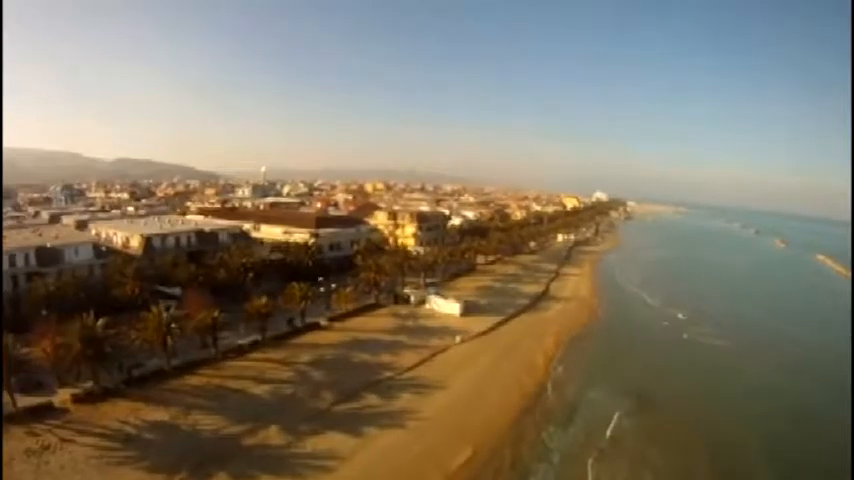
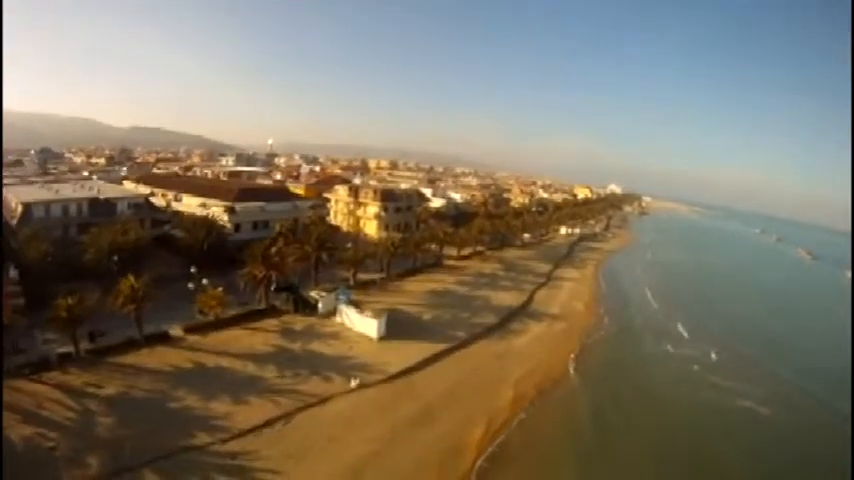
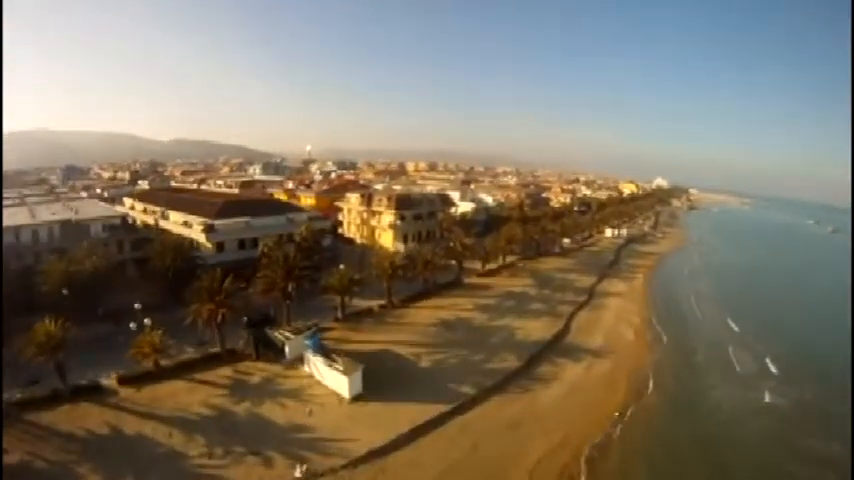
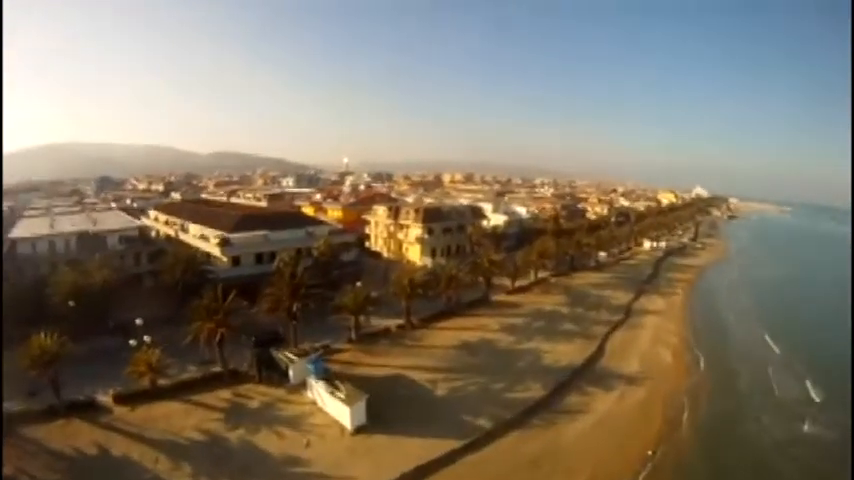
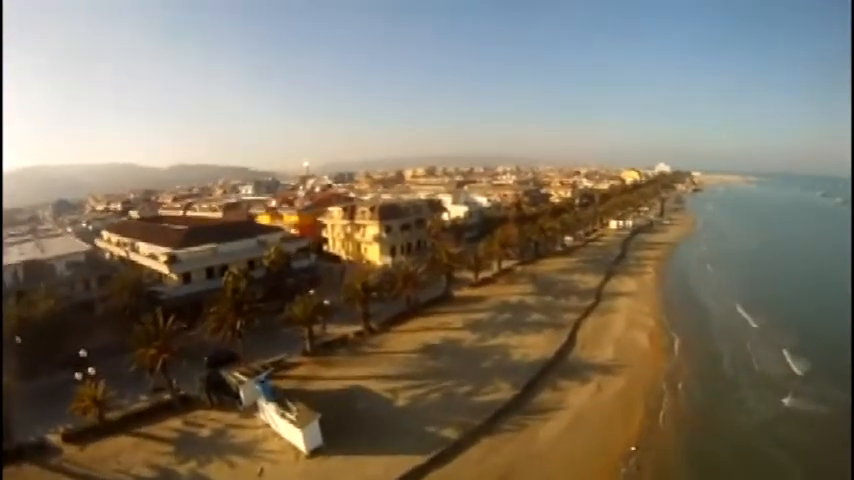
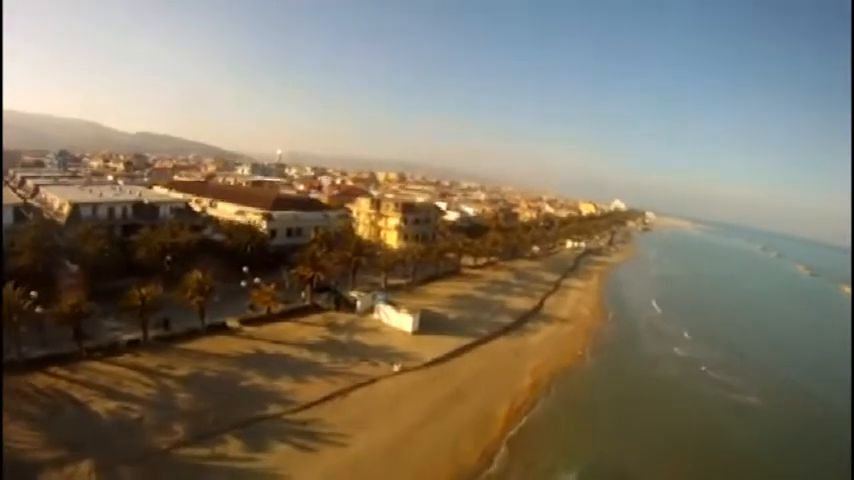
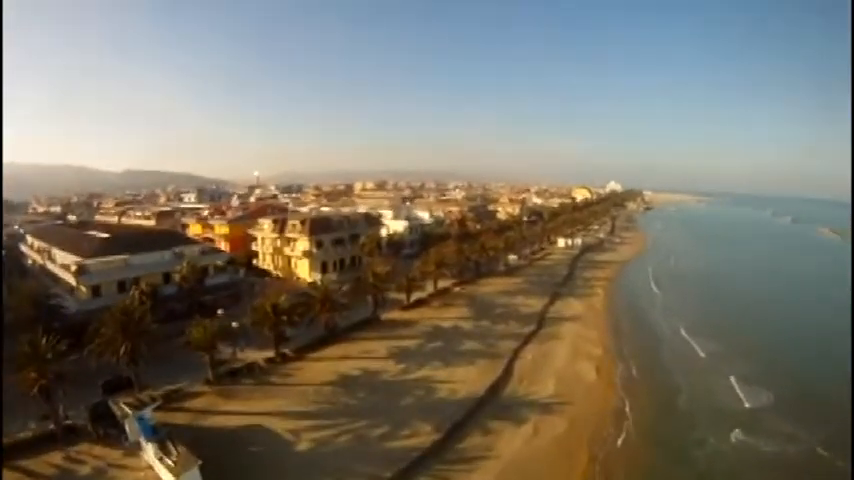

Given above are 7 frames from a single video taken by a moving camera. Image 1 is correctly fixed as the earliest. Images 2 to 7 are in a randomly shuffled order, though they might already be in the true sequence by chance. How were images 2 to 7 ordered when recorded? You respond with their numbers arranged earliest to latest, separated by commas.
6, 2, 3, 4, 5, 7
